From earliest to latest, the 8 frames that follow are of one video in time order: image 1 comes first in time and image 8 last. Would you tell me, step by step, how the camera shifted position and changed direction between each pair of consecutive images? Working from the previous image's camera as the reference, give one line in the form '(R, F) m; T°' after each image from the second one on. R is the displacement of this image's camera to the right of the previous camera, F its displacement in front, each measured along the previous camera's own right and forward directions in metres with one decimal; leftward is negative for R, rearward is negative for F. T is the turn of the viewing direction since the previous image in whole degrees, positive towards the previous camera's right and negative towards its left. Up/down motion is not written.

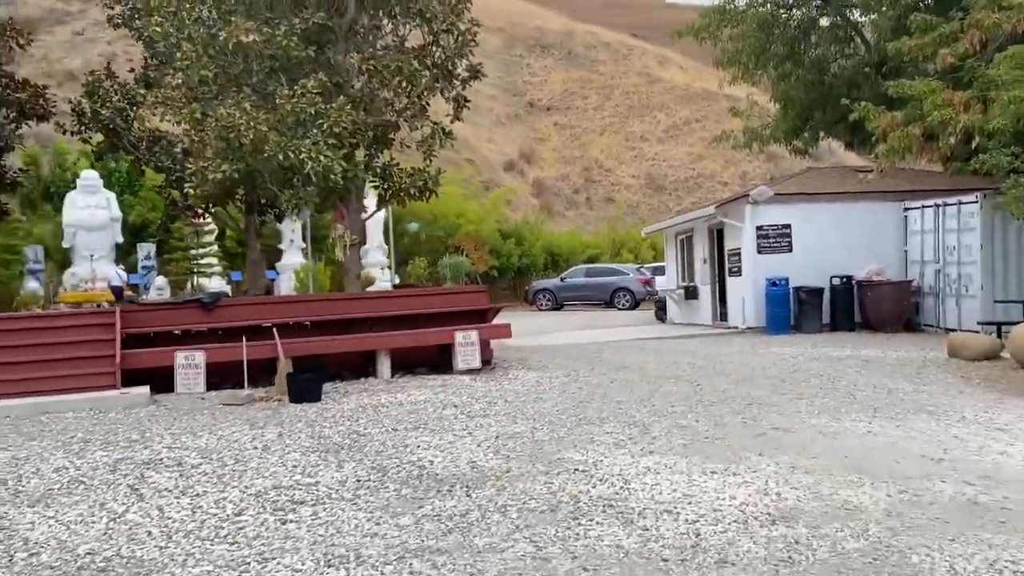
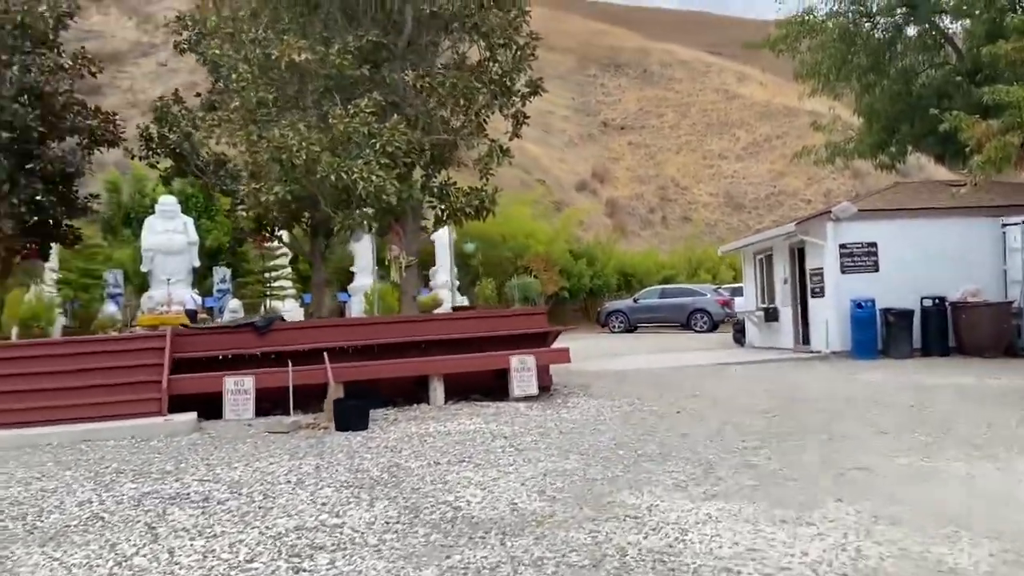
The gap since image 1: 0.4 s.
(+0.2, +0.5) m; -5°
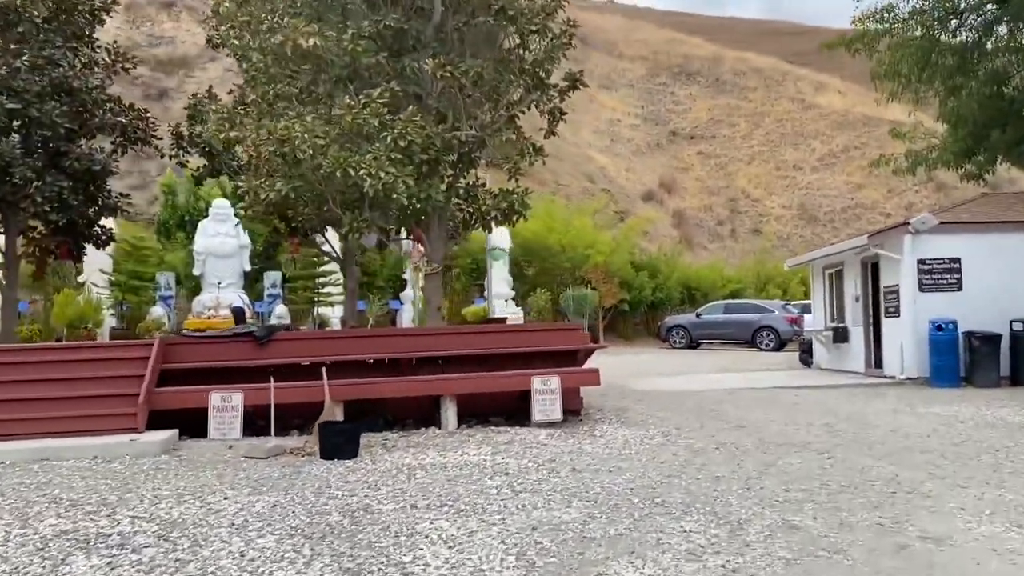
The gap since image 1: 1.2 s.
(+0.5, +1.0) m; -5°
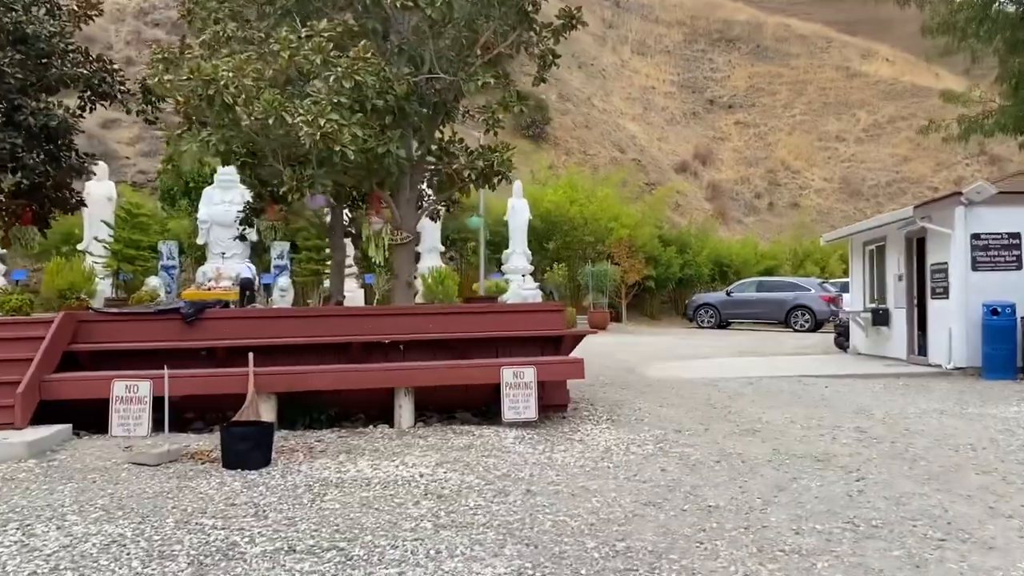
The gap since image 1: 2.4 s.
(+0.6, +1.4) m; -2°
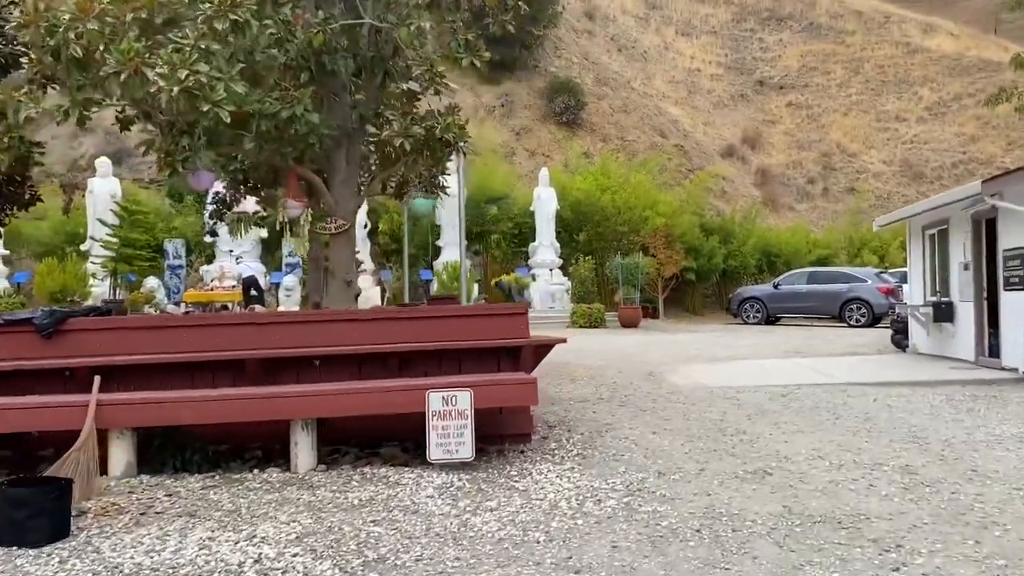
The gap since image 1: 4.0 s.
(+0.8, +1.7) m; -4°
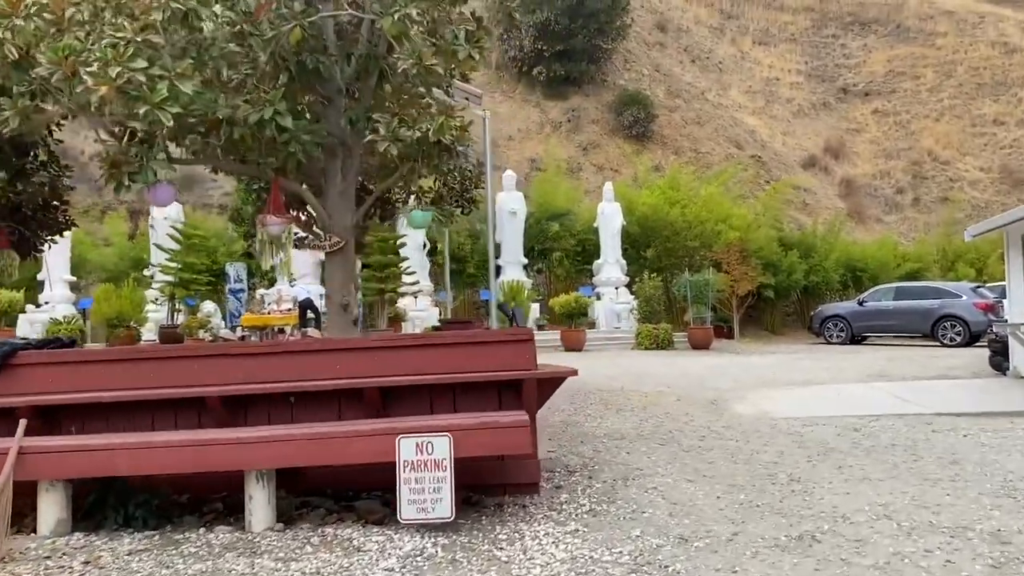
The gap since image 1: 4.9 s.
(+0.5, +0.9) m; -5°
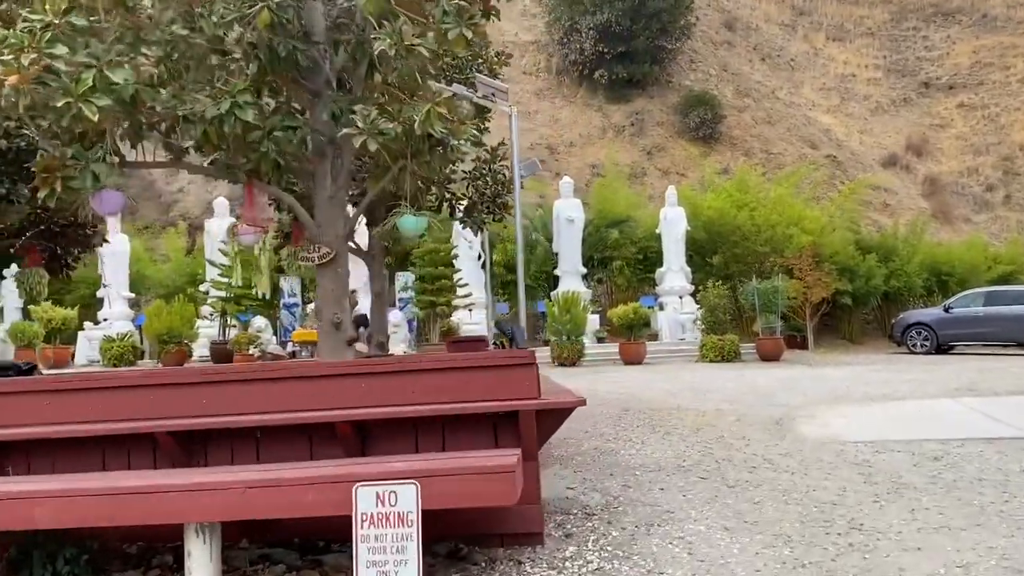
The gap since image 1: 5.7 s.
(+0.4, +0.8) m; -5°
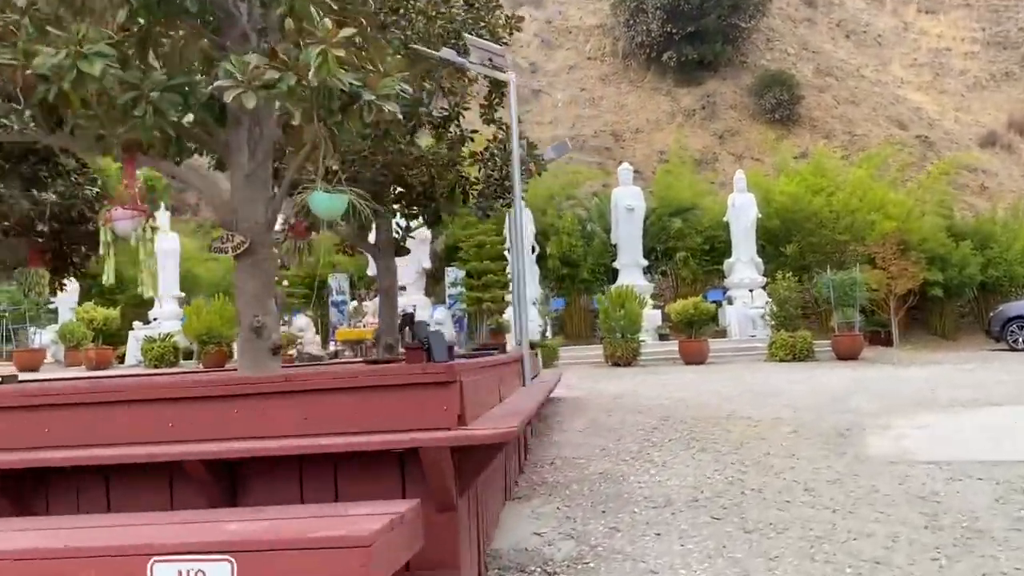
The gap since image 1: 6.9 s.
(+0.7, +1.2) m; -6°
